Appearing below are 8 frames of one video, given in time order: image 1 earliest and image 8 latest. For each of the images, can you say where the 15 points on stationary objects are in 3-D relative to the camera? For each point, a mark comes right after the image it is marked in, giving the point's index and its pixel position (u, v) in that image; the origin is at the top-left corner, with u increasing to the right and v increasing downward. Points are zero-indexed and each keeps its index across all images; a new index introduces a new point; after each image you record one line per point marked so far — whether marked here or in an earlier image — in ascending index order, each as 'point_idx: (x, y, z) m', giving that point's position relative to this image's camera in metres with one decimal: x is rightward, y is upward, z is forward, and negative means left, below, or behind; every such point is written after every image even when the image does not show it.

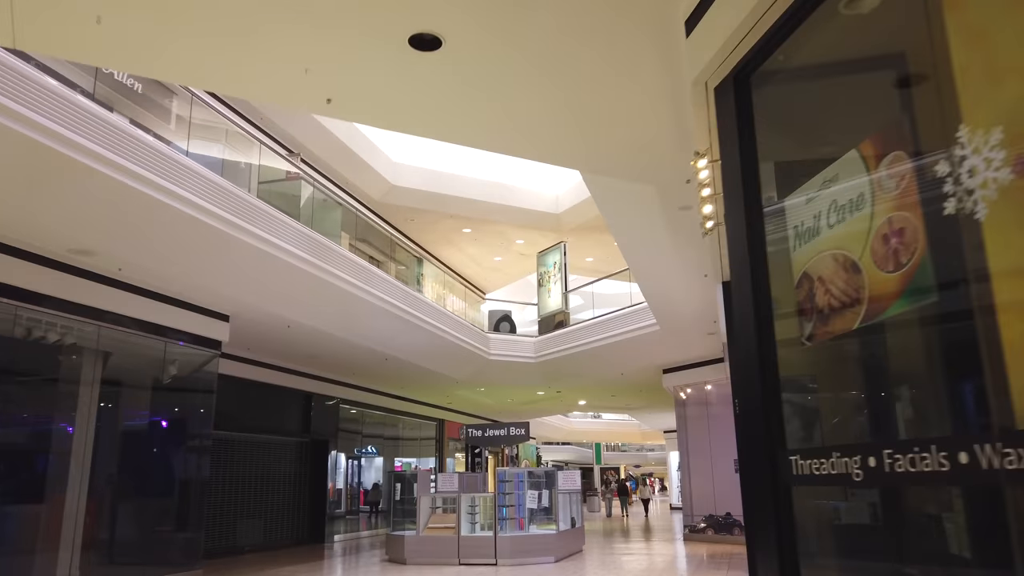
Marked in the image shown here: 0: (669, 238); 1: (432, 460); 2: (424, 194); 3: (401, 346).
0: (+1.3, +0.4, +5.5) m
1: (-2.2, -4.7, +17.7) m
2: (-1.9, +2.0, +14.0) m
3: (-1.9, -1.0, +10.9) m
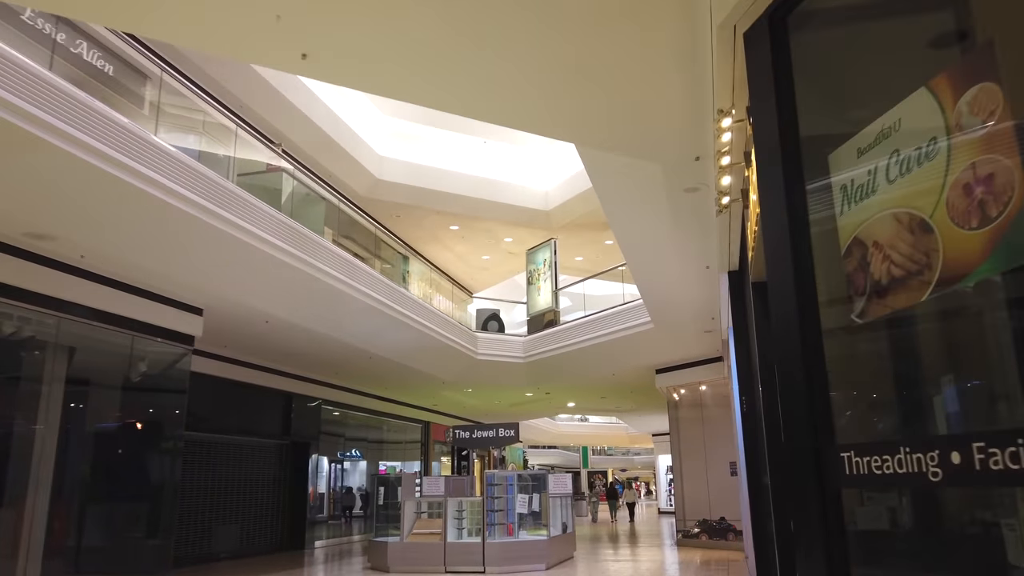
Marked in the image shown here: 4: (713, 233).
0: (+1.3, +0.5, +5.1) m
1: (-2.5, -4.7, +17.3) m
2: (-2.2, +2.1, +13.6) m
3: (-2.0, -0.9, +10.5) m
4: (+1.6, +0.5, +5.2) m
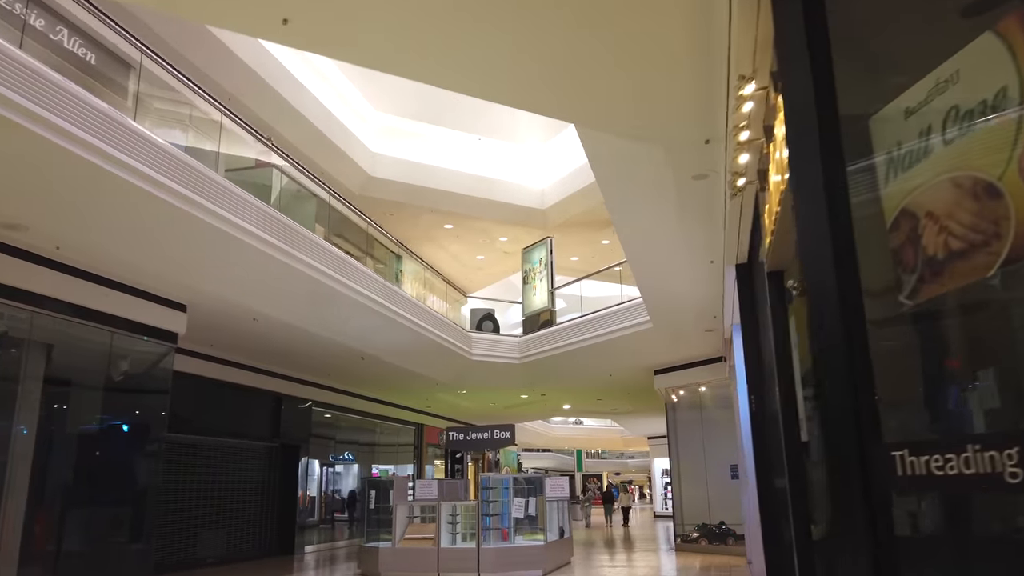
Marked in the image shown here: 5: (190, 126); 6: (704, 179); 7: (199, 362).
0: (+1.2, +0.6, +4.9) m
1: (-2.7, -4.7, +17.0) m
2: (-2.2, +2.1, +13.3) m
3: (-2.1, -0.9, +10.2) m
4: (+1.6, +0.5, +4.9) m
5: (-3.3, +1.6, +6.7) m
6: (+1.3, +0.7, +4.3) m
7: (-4.7, -1.1, +9.7) m
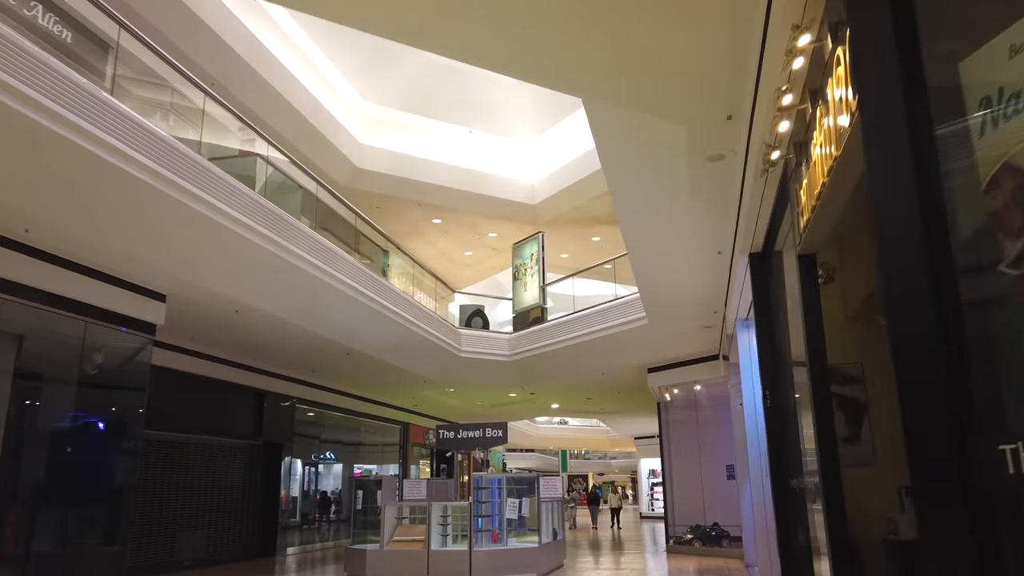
0: (+1.3, +0.6, +4.7) m
1: (-3.0, -4.6, +16.7) m
2: (-2.4, +2.2, +13.0) m
3: (-2.2, -0.8, +9.9) m
4: (+1.6, +0.6, +4.7) m
5: (-3.3, +1.7, +6.3) m
6: (+1.3, +0.8, +4.1) m
7: (-4.8, -1.0, +9.3) m
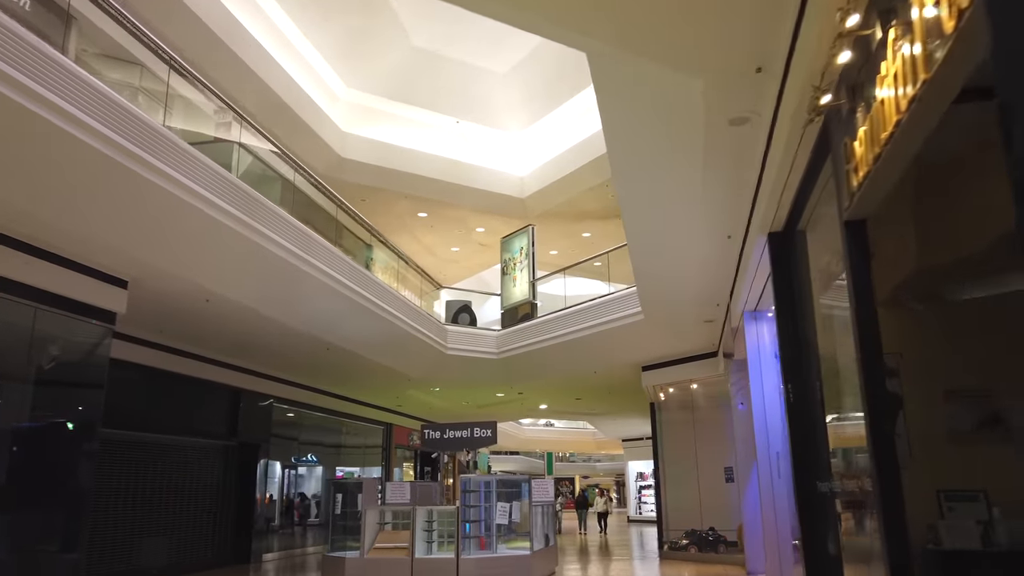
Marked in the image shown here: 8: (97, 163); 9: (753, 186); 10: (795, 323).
0: (+1.2, +0.8, +4.2) m
1: (-3.3, -4.5, +16.1) m
2: (-2.6, +2.3, +12.5) m
3: (-2.4, -0.7, +9.4) m
4: (+1.6, +0.7, +4.3) m
5: (-3.4, +1.9, +5.8) m
6: (+1.3, +0.9, +3.7) m
7: (-4.9, -0.8, +8.7) m
8: (-3.3, +1.0, +5.1) m
9: (+1.6, +0.7, +4.3) m
10: (+1.8, -0.2, +4.1) m
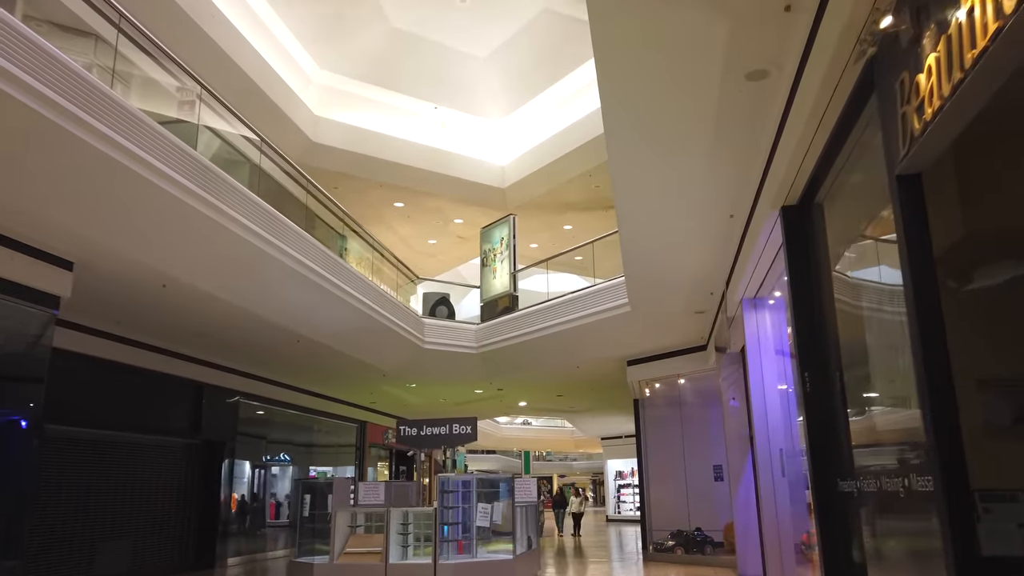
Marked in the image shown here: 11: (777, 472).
0: (+1.2, +0.9, +3.8) m
1: (-3.9, -4.3, +15.6) m
2: (-3.0, +2.4, +12.0) m
3: (-2.6, -0.5, +8.9) m
4: (+1.5, +0.8, +3.9) m
5: (-3.5, +2.0, +5.2) m
6: (+1.2, +1.0, +3.3) m
7: (-5.2, -0.7, +8.1) m
8: (-3.4, +1.1, +4.5) m
9: (+1.5, +0.8, +4.0) m
10: (+1.7, -0.1, +3.7) m
11: (+2.3, -1.6, +5.6) m
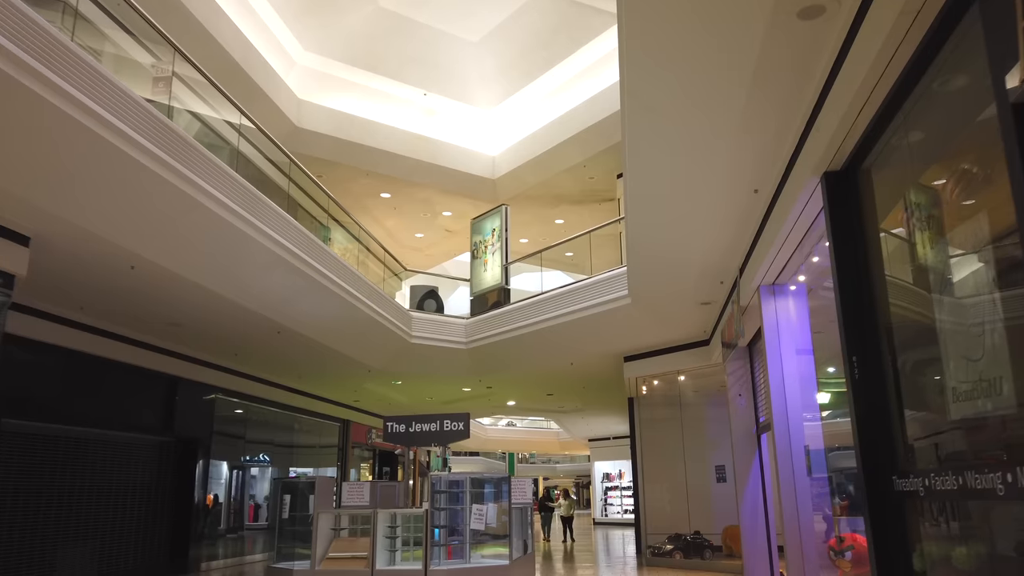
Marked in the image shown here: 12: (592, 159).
0: (+1.2, +1.0, +3.4) m
1: (-4.1, -4.2, +15.0) m
2: (-3.1, +2.6, +11.5) m
3: (-2.7, -0.4, +8.4) m
4: (+1.6, +0.9, +3.5) m
5: (-3.4, +2.2, +4.7) m
6: (+1.3, +1.2, +2.9) m
7: (-5.2, -0.5, +7.5) m
8: (-3.3, +1.3, +4.0) m
9: (+1.6, +0.9, +3.6) m
10: (+1.8, 0.0, +3.3) m
11: (+2.3, -1.5, +5.2) m
12: (+1.4, +2.3, +11.7) m
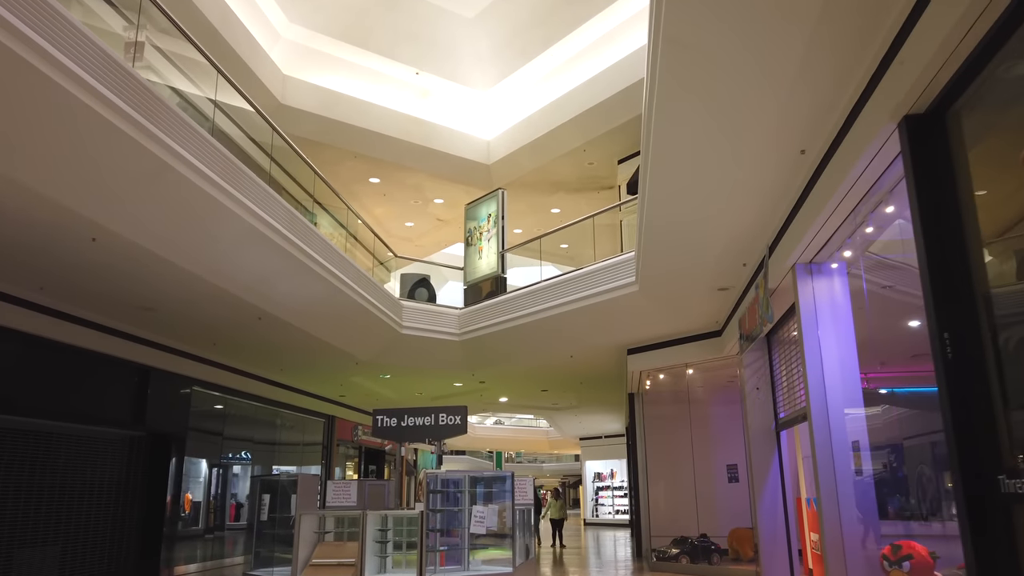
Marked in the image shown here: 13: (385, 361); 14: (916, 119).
0: (+1.3, +1.2, +2.9) m
1: (-4.3, -4.0, +14.4) m
2: (-3.1, +2.8, +10.8) m
3: (-2.7, -0.2, +7.8) m
4: (+1.7, +1.1, +3.0) m
5: (-3.3, +2.4, +4.1) m
6: (+1.5, +1.3, +2.3) m
7: (-5.2, -0.3, +6.9) m
8: (-3.2, +1.5, +3.4) m
9: (+1.7, +1.1, +3.0) m
10: (+1.9, +0.2, +2.8) m
11: (+2.3, -1.3, +4.7) m
12: (+1.4, +2.5, +11.2) m
13: (-2.1, -1.2, +10.9) m
14: (+1.9, +0.8, +3.1) m
